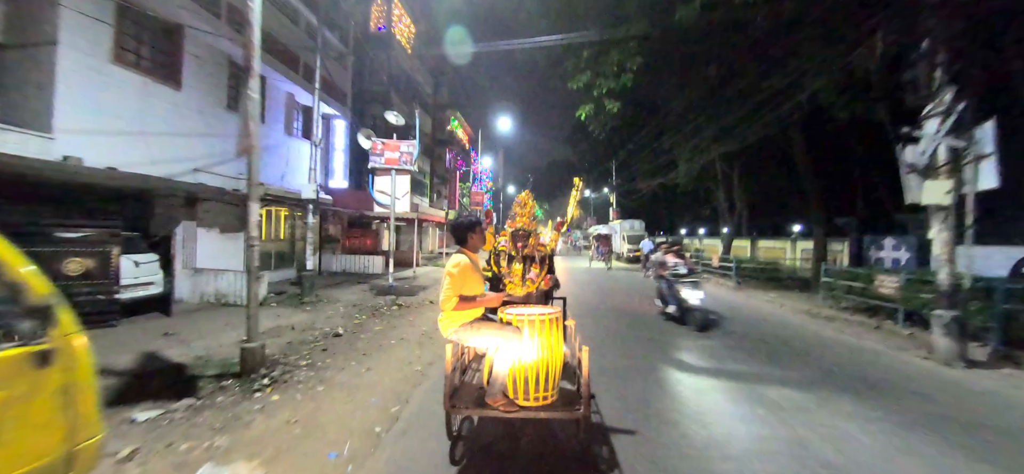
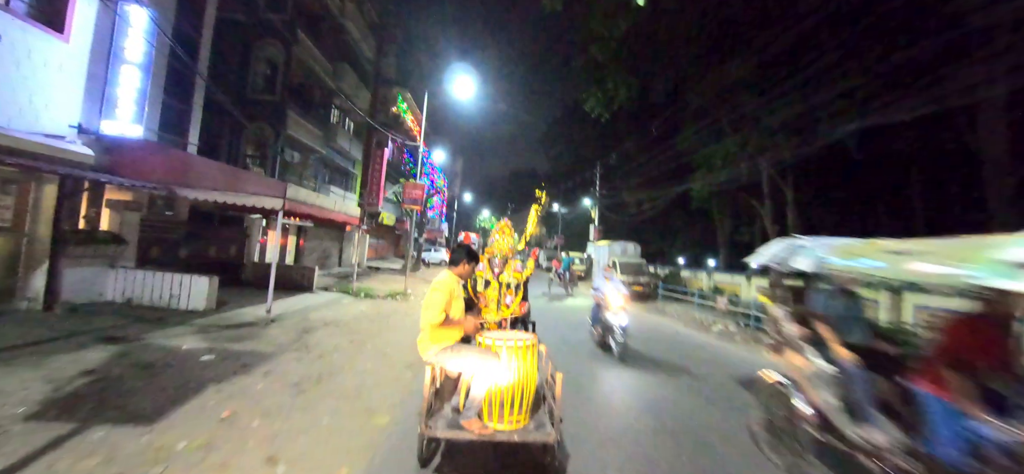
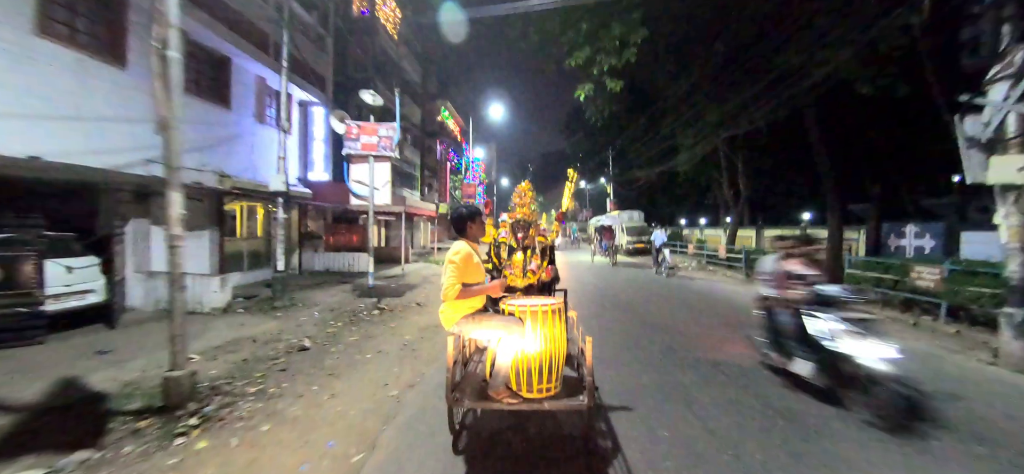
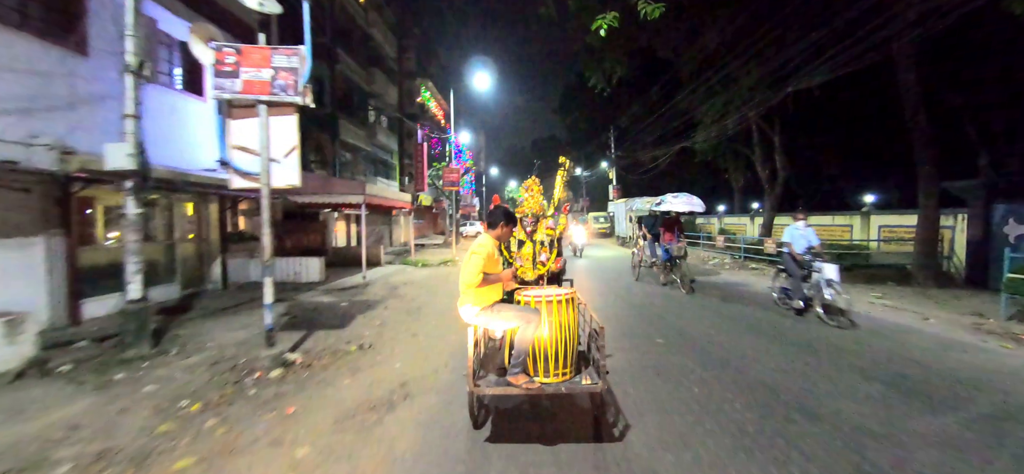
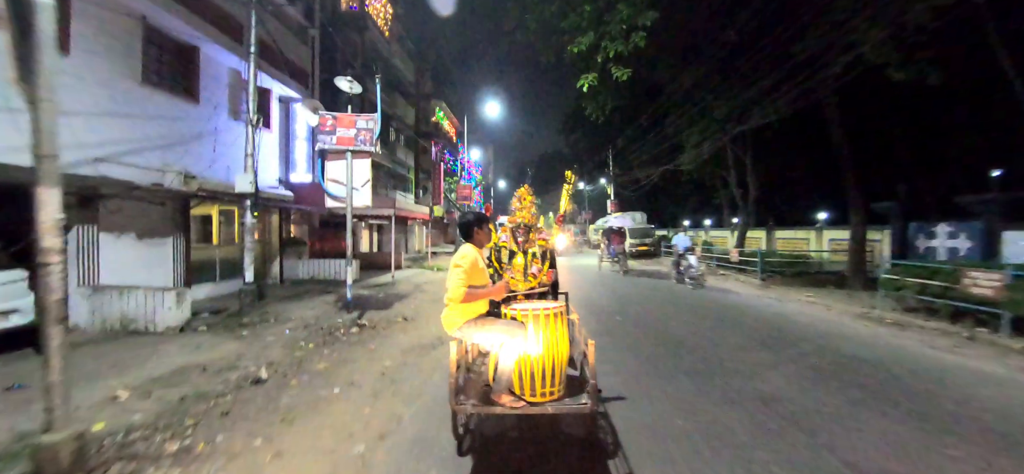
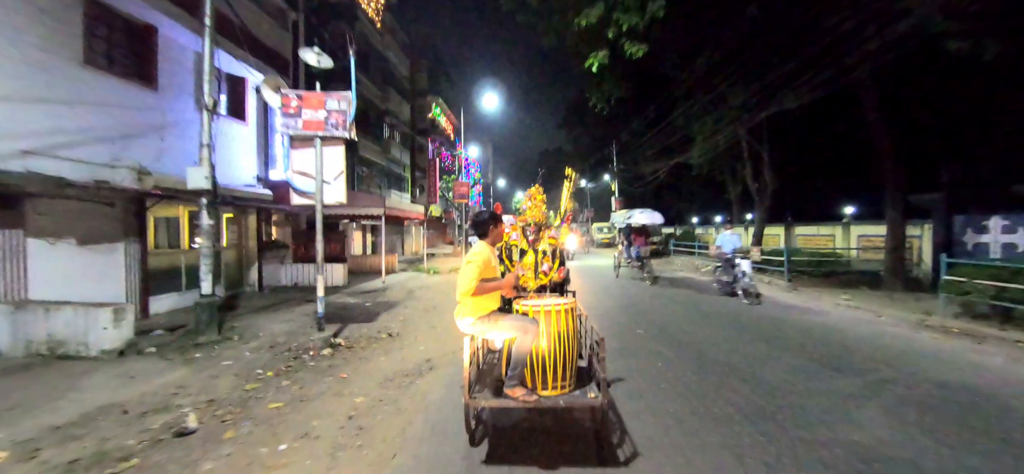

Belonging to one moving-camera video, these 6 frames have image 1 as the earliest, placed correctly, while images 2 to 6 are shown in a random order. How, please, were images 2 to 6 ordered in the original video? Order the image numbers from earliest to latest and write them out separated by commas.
3, 5, 6, 4, 2
